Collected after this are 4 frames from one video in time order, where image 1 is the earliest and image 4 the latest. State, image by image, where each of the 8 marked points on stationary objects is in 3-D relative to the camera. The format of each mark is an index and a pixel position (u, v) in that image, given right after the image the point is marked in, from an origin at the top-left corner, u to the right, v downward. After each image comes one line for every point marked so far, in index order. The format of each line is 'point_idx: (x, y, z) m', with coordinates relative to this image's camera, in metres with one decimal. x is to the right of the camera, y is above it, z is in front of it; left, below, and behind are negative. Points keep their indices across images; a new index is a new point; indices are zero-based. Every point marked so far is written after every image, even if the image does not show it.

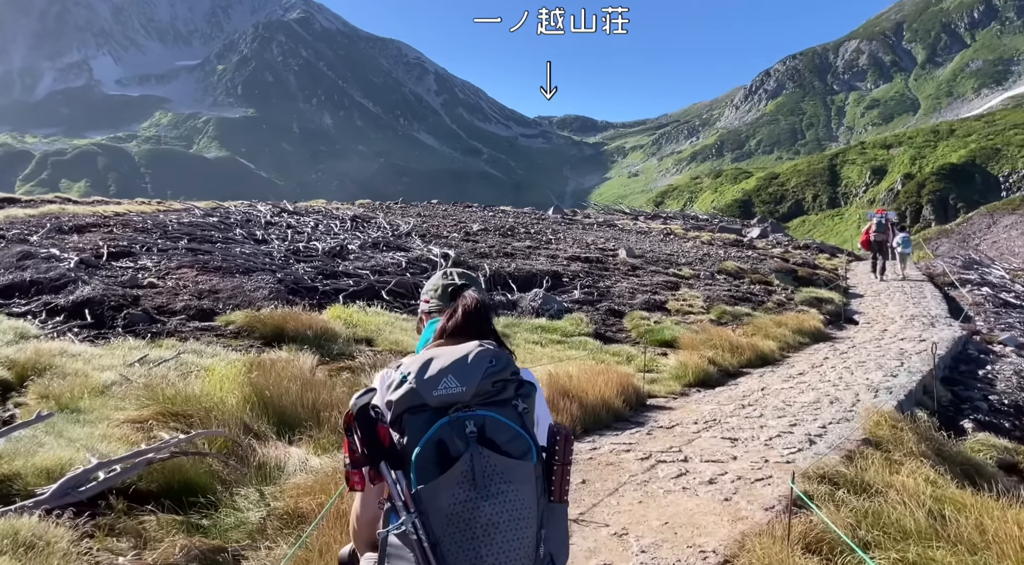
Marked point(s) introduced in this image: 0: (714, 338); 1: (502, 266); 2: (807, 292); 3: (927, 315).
0: (+3.8, -1.0, +14.1) m
1: (-0.3, +0.5, +19.2) m
2: (+7.7, -0.3, +19.5) m
3: (+9.5, -0.8, +17.3) m
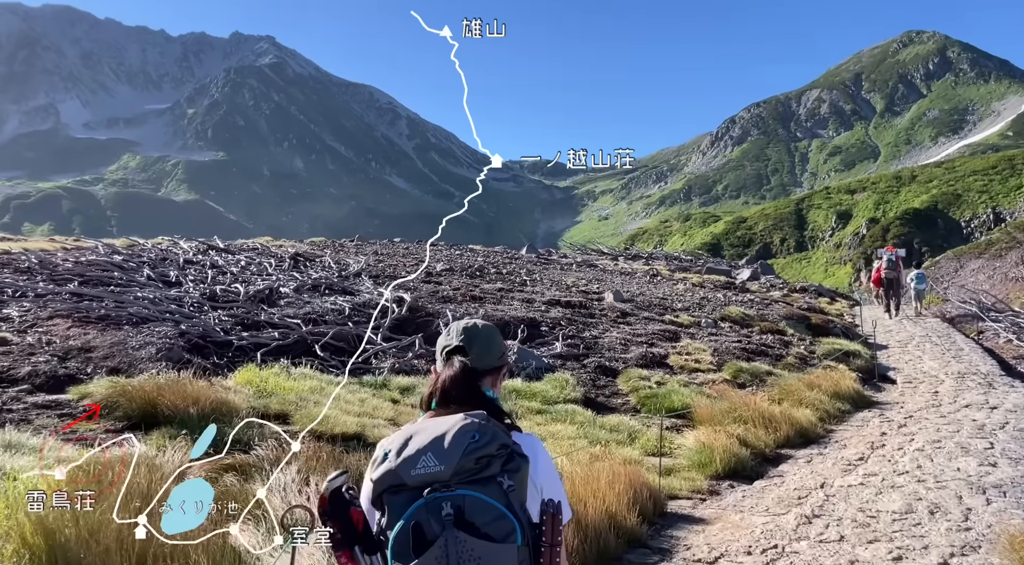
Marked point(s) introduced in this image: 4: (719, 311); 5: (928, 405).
0: (+3.3, -1.8, +11.0) m
1: (-0.9, -0.6, +16.0) m
2: (+7.0, -1.4, +16.6) m
3: (+8.9, -1.7, +14.4) m
4: (+5.2, -0.7, +19.2) m
5: (+6.7, -2.0, +12.2) m
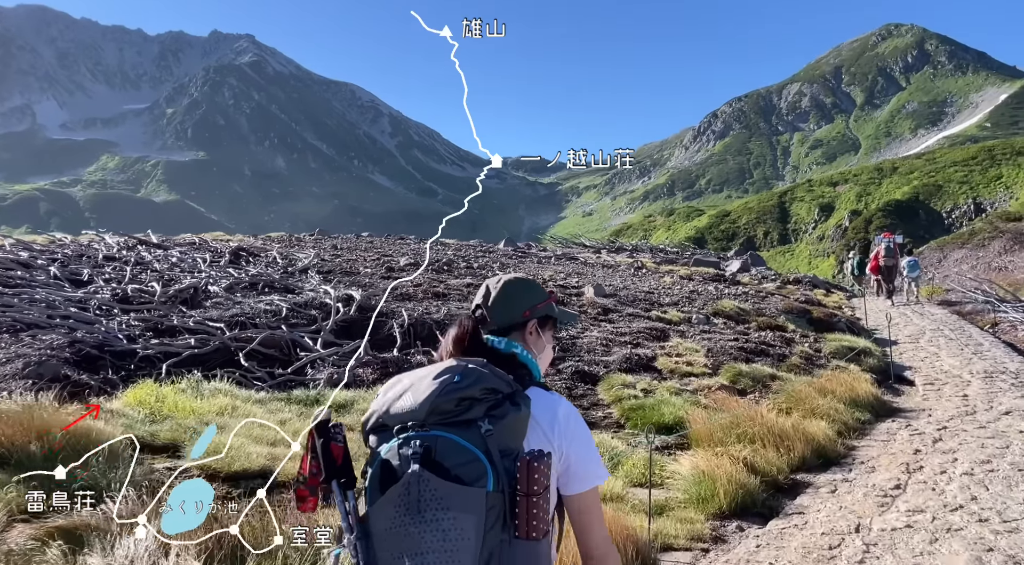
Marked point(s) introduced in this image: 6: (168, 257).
0: (+2.8, -1.7, +9.1) m
1: (-1.6, -0.5, +14.1) m
2: (+6.4, -1.2, +14.8) m
3: (+8.3, -1.5, +12.6) m
4: (+4.6, -0.5, +17.4) m
5: (+6.2, -1.8, +10.4) m
6: (-7.1, +0.5, +15.7) m
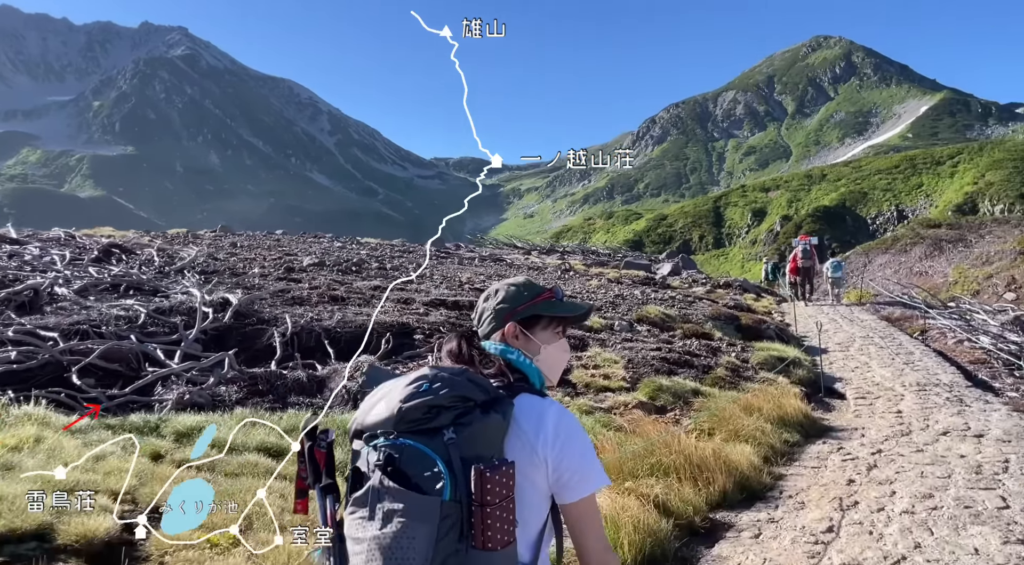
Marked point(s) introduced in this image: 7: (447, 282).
0: (+1.5, -1.7, +7.9) m
1: (-3.2, -0.6, +12.5) m
2: (+4.6, -1.2, +13.9) m
3: (+6.8, -1.6, +11.9) m
4: (+2.6, -0.6, +16.3) m
5: (+4.8, -1.9, +9.5) m
6: (-8.9, +0.5, +13.7) m
7: (-1.5, 0.0, +17.8) m
